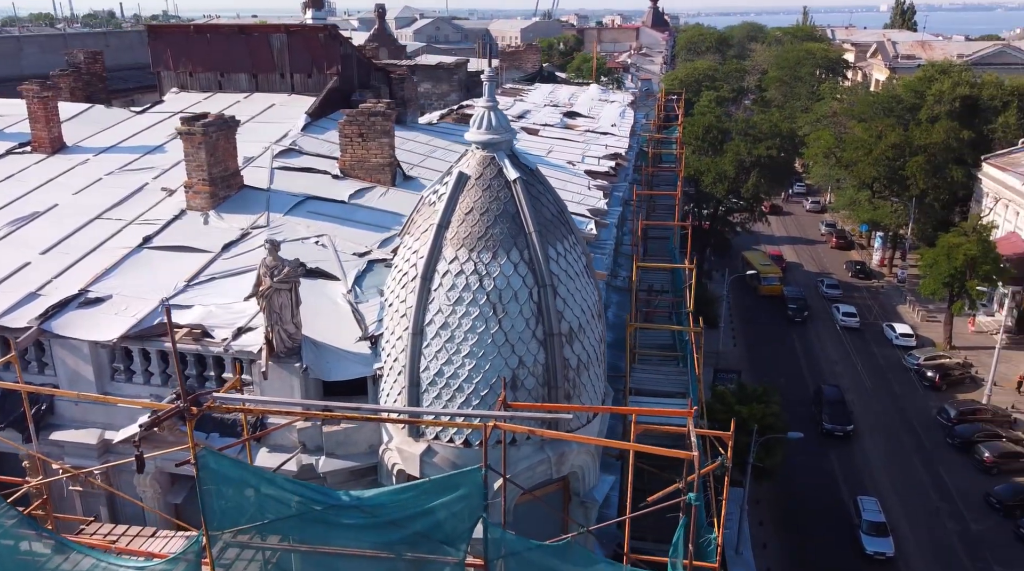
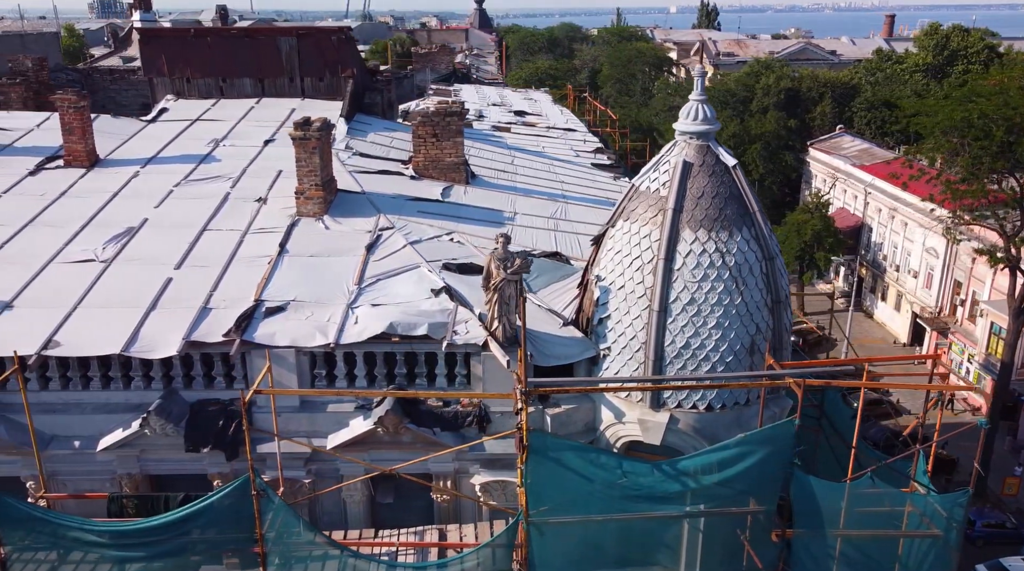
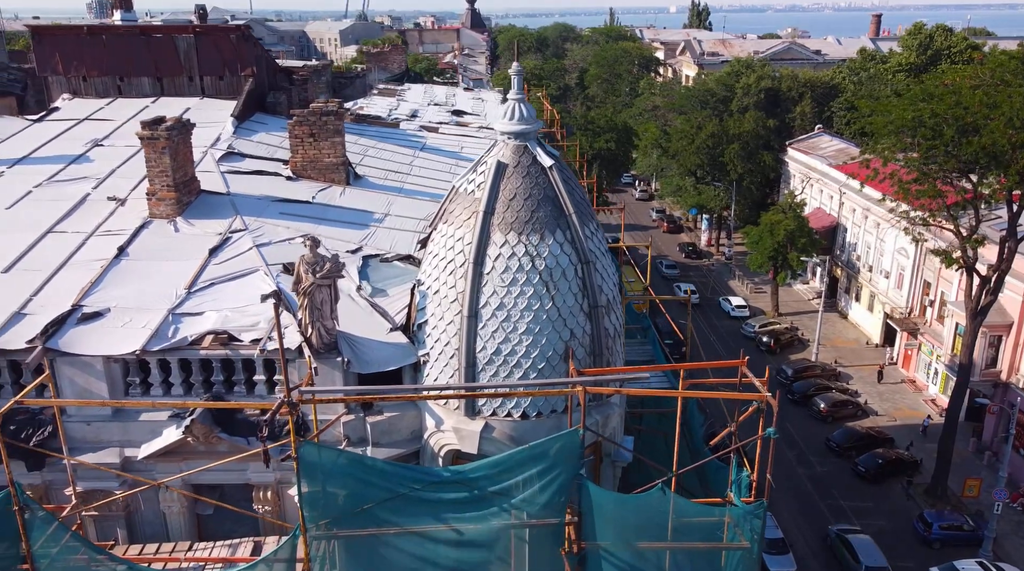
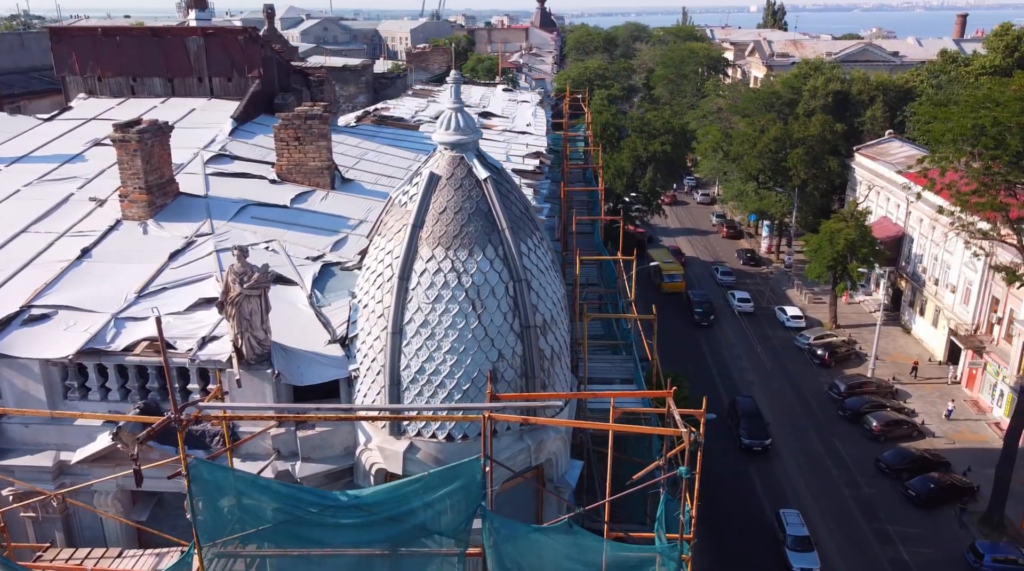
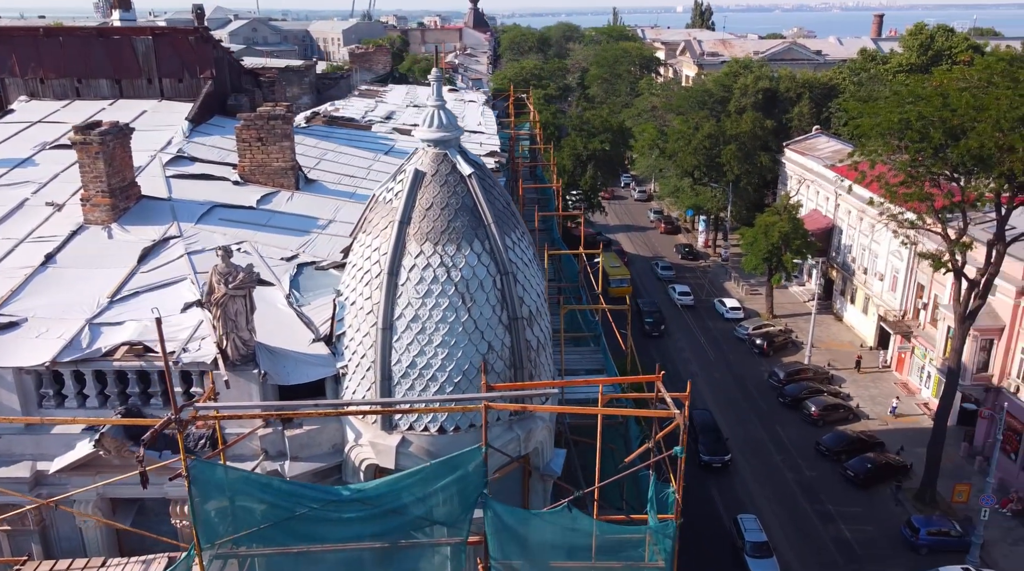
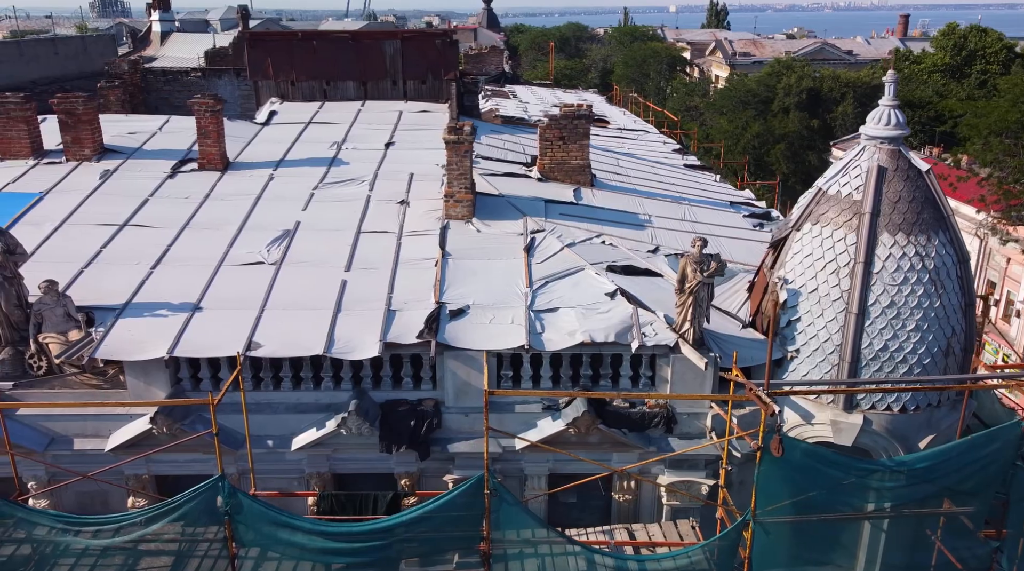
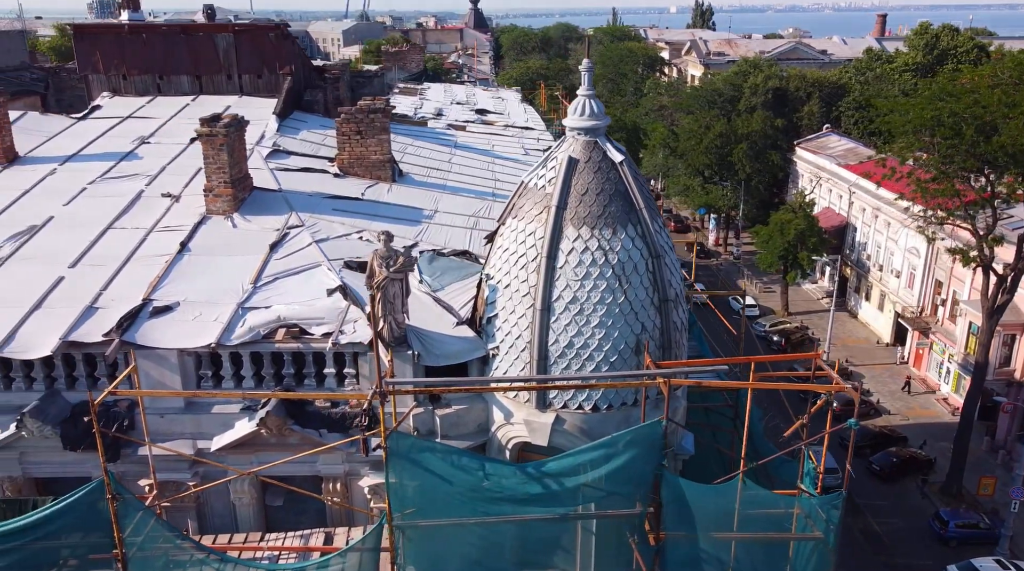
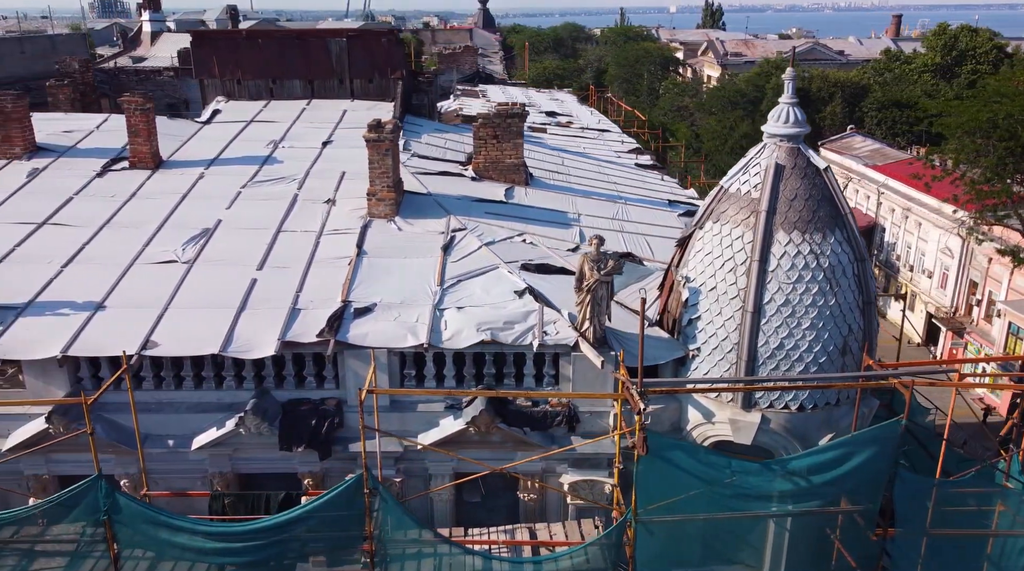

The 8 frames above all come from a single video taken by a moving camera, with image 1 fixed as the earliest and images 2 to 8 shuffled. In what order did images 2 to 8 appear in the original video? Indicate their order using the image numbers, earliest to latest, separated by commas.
4, 5, 3, 7, 2, 8, 6
